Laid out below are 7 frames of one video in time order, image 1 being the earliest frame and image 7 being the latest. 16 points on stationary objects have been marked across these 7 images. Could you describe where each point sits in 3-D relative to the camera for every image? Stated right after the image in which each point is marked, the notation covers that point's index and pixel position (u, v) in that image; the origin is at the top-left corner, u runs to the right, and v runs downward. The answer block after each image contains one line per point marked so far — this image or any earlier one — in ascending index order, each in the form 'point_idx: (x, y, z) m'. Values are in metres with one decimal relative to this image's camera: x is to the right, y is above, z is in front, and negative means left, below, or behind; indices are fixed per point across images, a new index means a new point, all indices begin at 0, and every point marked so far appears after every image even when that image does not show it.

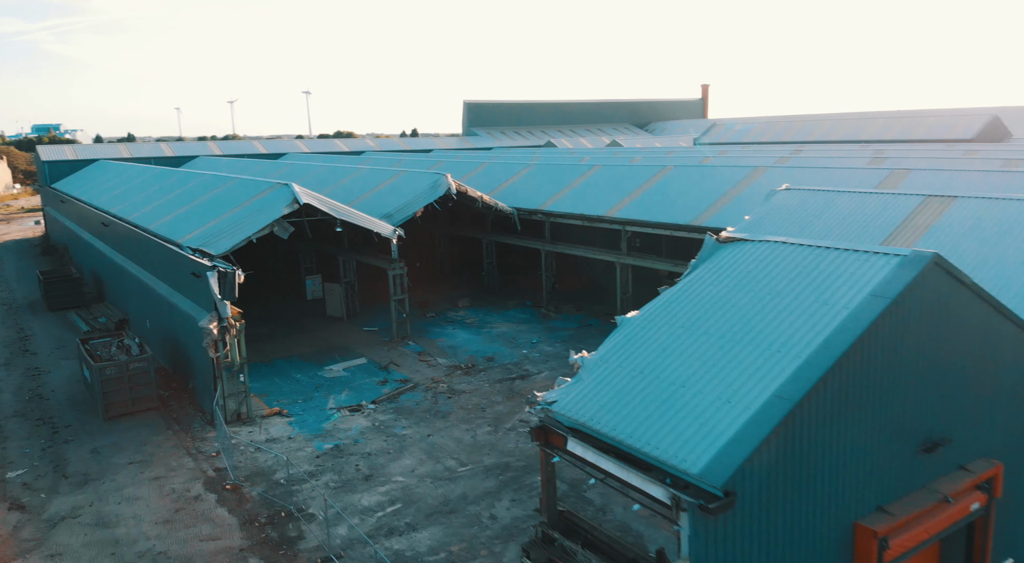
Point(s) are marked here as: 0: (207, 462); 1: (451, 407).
0: (-5.4, -3.2, +13.3) m
1: (-1.3, -2.6, +15.4) m
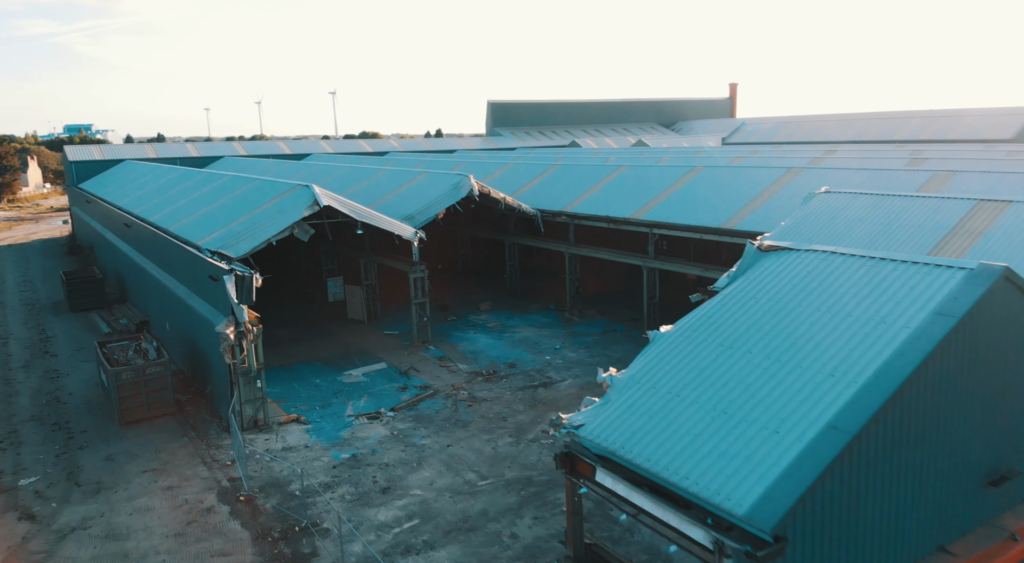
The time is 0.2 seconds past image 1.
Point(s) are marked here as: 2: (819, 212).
0: (-5.0, -3.3, +13.0) m
1: (-0.8, -2.7, +14.9) m
2: (+5.1, +1.1, +12.3) m
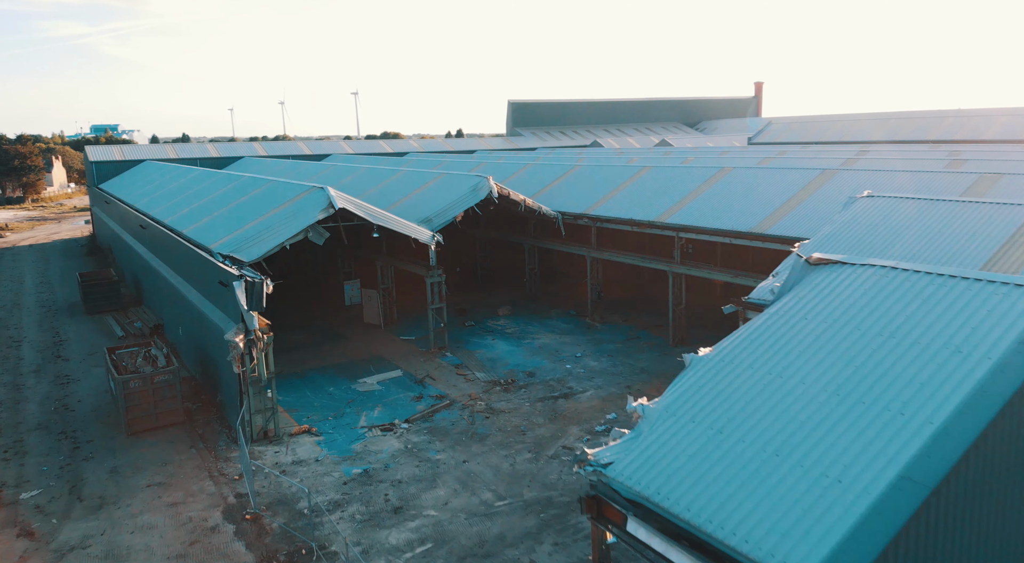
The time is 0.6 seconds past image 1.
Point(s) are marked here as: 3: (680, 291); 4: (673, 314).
0: (-4.7, -3.4, +12.4) m
1: (-0.4, -2.8, +14.3) m
2: (+5.4, +0.9, +11.5) m
3: (+4.4, -0.2, +19.5) m
4: (+4.2, -0.8, +19.3) m
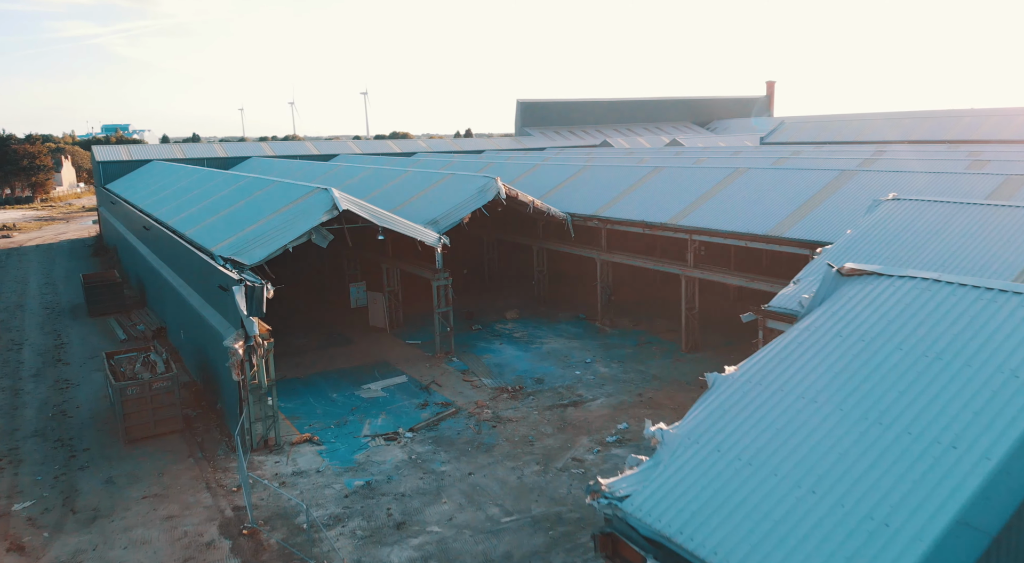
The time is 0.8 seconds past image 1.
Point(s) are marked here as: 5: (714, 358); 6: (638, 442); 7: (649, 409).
0: (-4.6, -3.5, +12.0) m
1: (-0.3, -2.9, +13.8) m
2: (+5.5, +0.8, +11.0) m
3: (+4.6, -0.3, +18.9) m
4: (+4.4, -0.9, +18.8) m
5: (+4.9, -1.9, +18.3) m
6: (+2.3, -2.9, +13.5) m
7: (+2.8, -2.6, +15.1) m
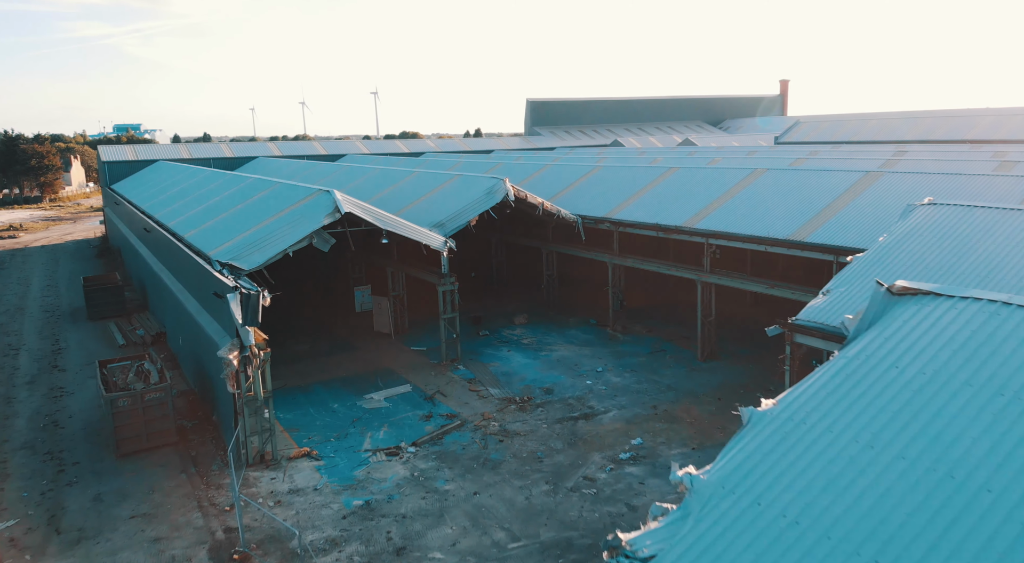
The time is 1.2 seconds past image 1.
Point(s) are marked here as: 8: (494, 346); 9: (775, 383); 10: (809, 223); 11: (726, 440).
0: (-4.5, -3.6, +11.4) m
1: (-0.2, -3.0, +13.1) m
2: (+5.6, +0.7, +10.2) m
3: (+4.8, -0.5, +18.2) m
4: (+4.6, -1.1, +18.0) m
5: (+5.1, -2.0, +17.6) m
6: (+2.4, -3.0, +12.8) m
7: (+2.9, -2.7, +14.4) m
8: (-0.5, -1.7, +19.9) m
9: (+5.8, -2.2, +16.4) m
10: (+6.5, +1.3, +16.4) m
11: (+3.9, -2.9, +13.7) m
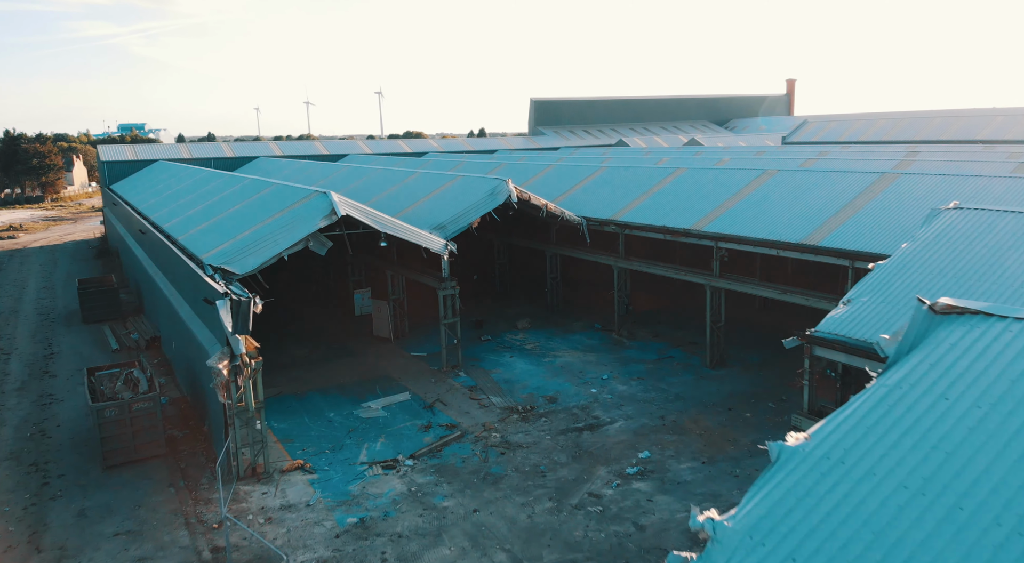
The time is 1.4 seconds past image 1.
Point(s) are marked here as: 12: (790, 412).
0: (-4.5, -3.7, +10.9) m
1: (-0.1, -3.1, +12.6) m
2: (+5.6, +0.6, +9.7) m
3: (+4.8, -0.6, +17.6) m
4: (+4.6, -1.2, +17.5) m
5: (+5.2, -2.1, +17.0) m
6: (+2.4, -3.2, +12.2) m
7: (+3.0, -2.8, +13.8) m
8: (-0.4, -1.8, +19.3) m
9: (+5.8, -2.3, +15.8) m
10: (+6.6, +1.2, +15.8) m
11: (+3.9, -3.0, +13.1) m
12: (+5.5, -2.6, +14.9) m
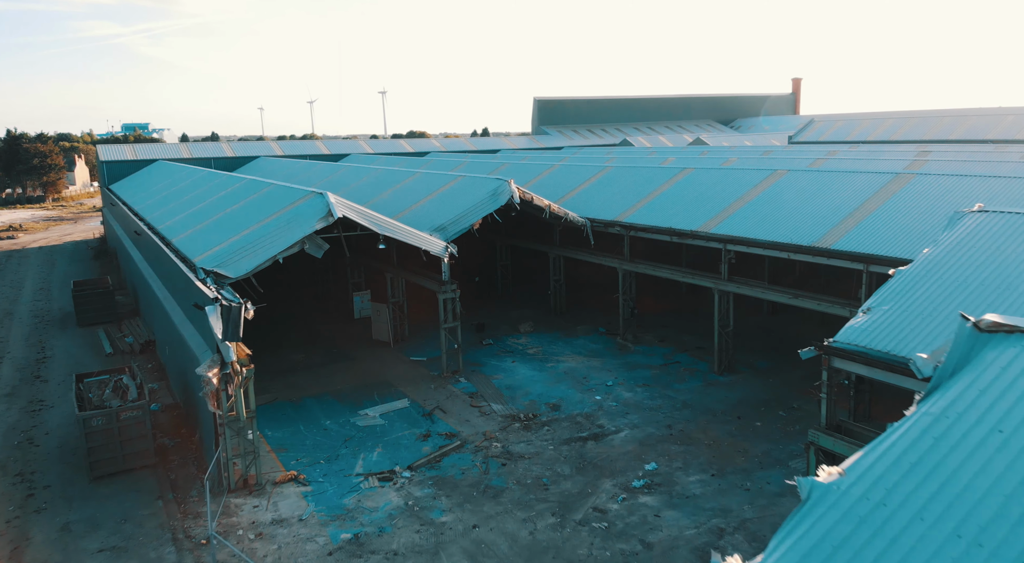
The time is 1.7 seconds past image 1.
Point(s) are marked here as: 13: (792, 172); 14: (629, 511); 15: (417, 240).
0: (-4.5, -3.8, +10.4) m
1: (-0.1, -3.2, +12.1) m
2: (+5.6, +0.5, +9.2) m
3: (+4.9, -0.7, +17.1) m
4: (+4.7, -1.3, +17.0) m
5: (+5.2, -2.2, +16.5) m
6: (+2.4, -3.2, +11.7) m
7: (+3.0, -2.9, +13.3) m
8: (-0.3, -1.9, +18.9) m
9: (+5.9, -2.4, +15.3) m
10: (+6.6, +1.1, +15.3) m
11: (+4.0, -3.1, +12.6) m
12: (+5.5, -2.7, +14.4) m
13: (+7.1, +2.8, +19.2) m
14: (+1.7, -3.4, +11.1) m
15: (-2.1, +0.9, +16.6) m
